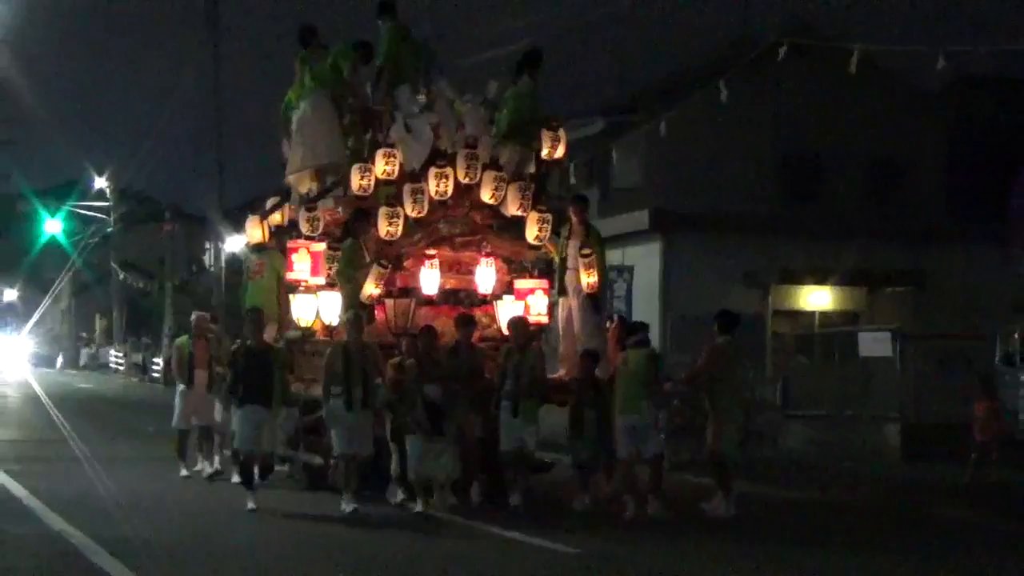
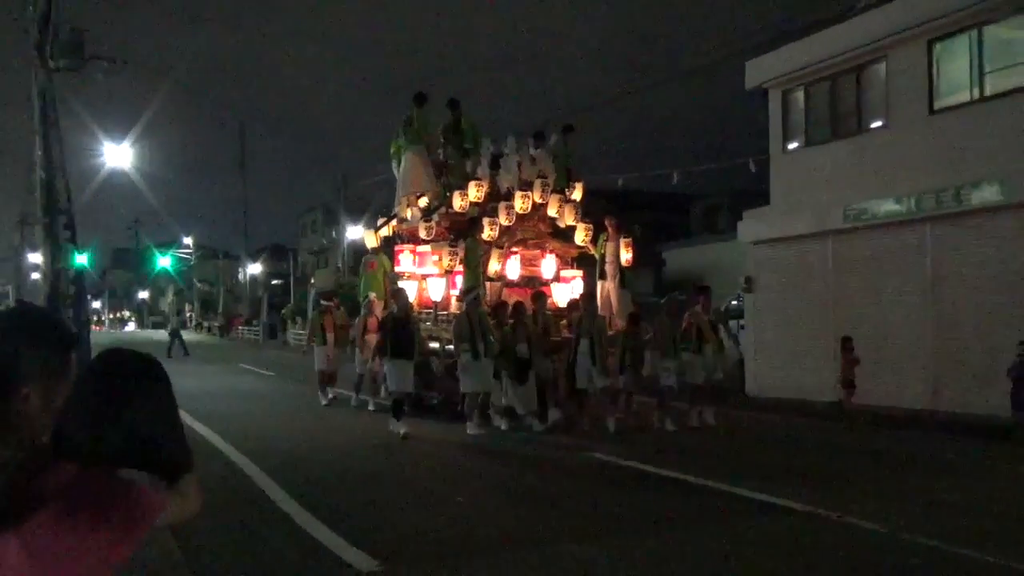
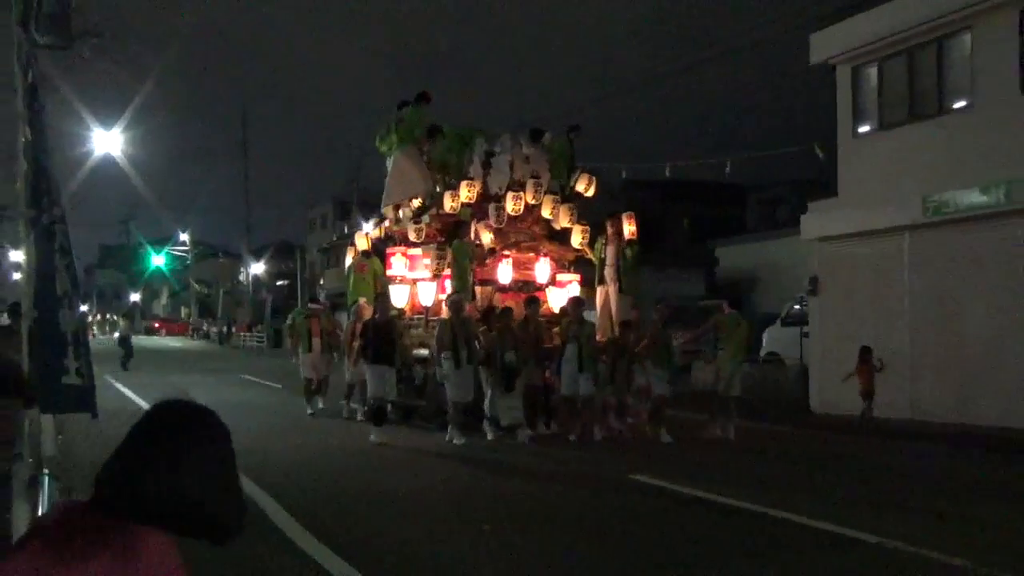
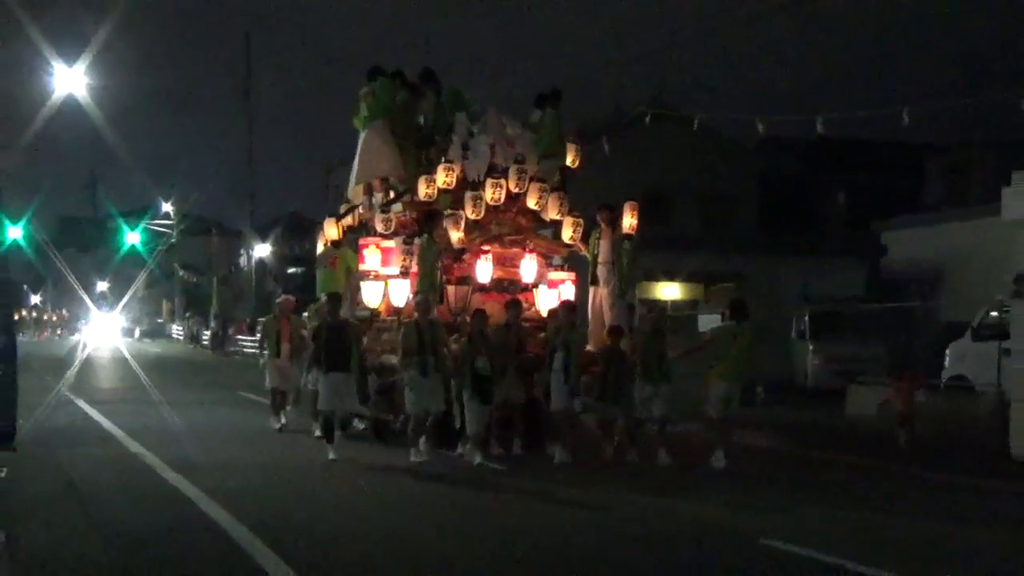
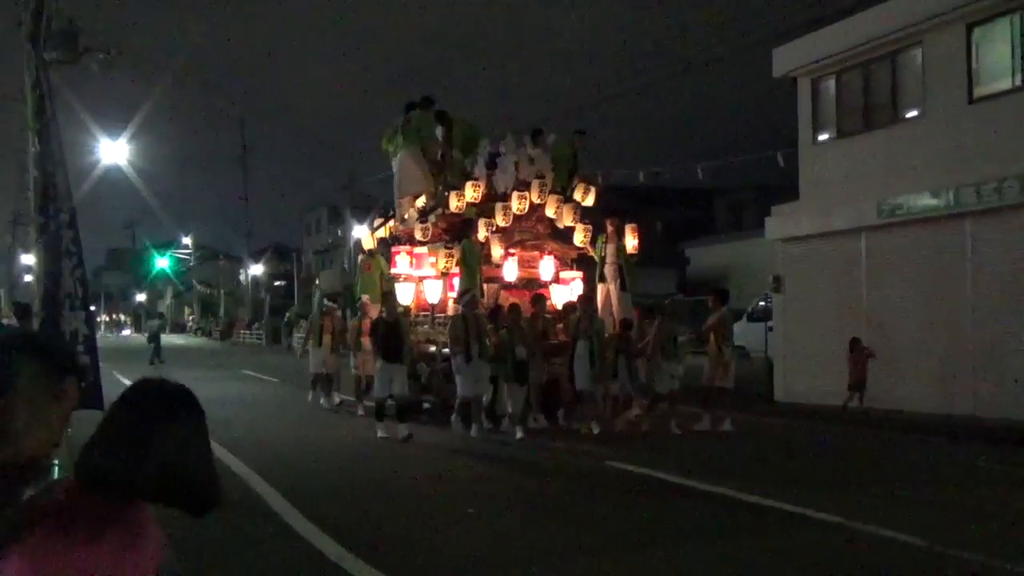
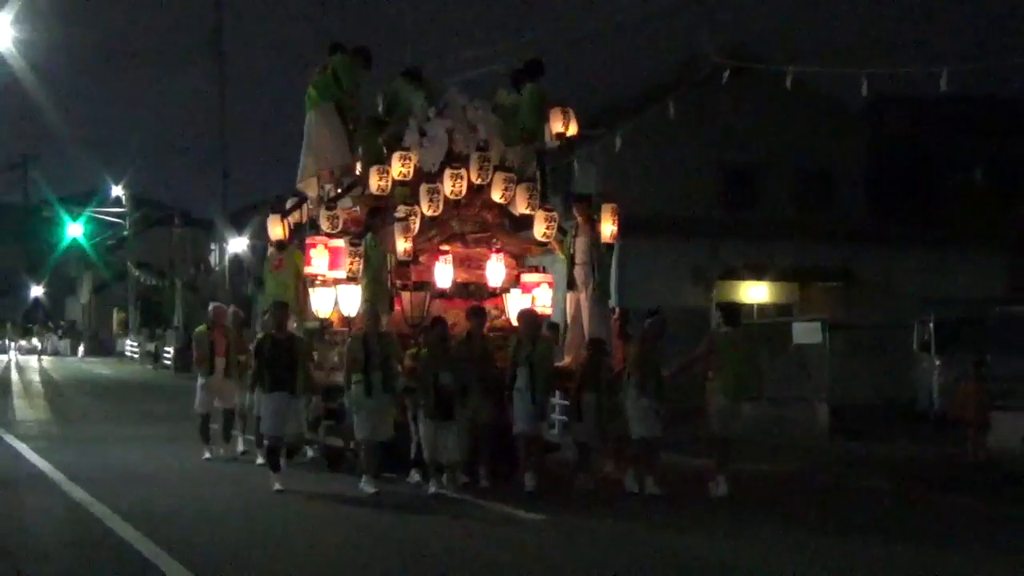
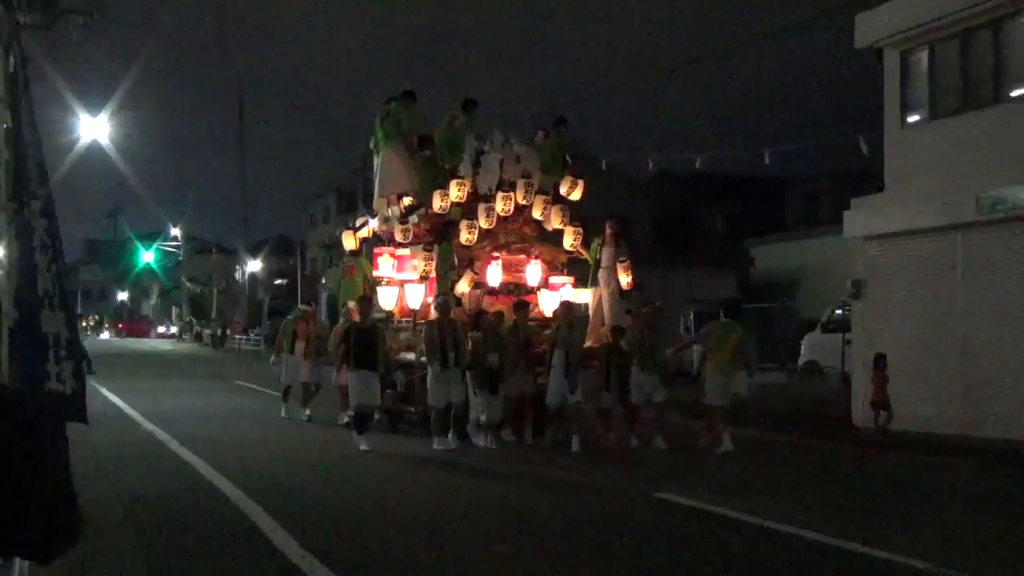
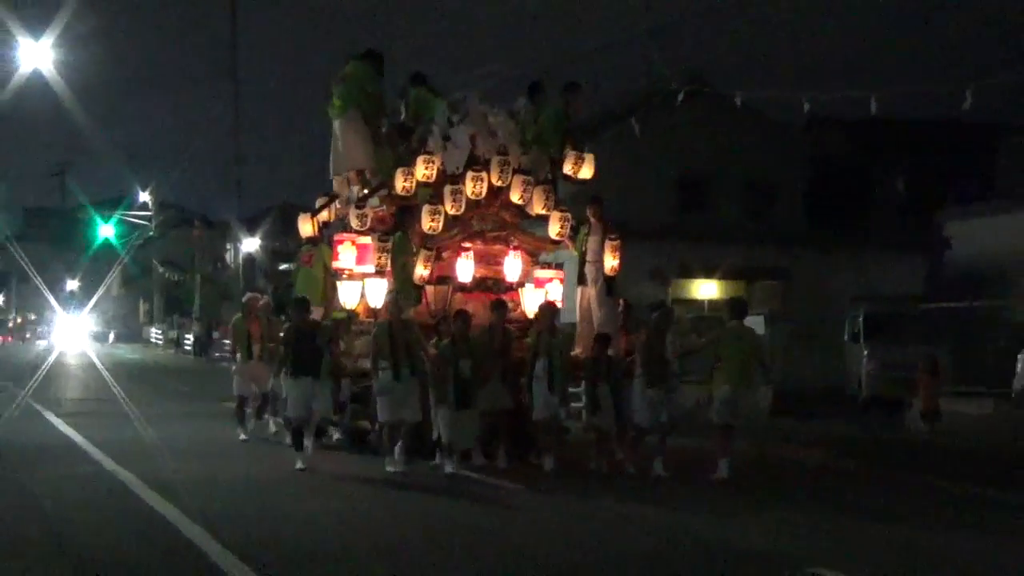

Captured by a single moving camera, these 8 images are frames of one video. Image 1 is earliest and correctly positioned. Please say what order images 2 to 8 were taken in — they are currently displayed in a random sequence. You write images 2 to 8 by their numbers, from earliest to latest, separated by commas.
6, 8, 4, 7, 3, 5, 2
